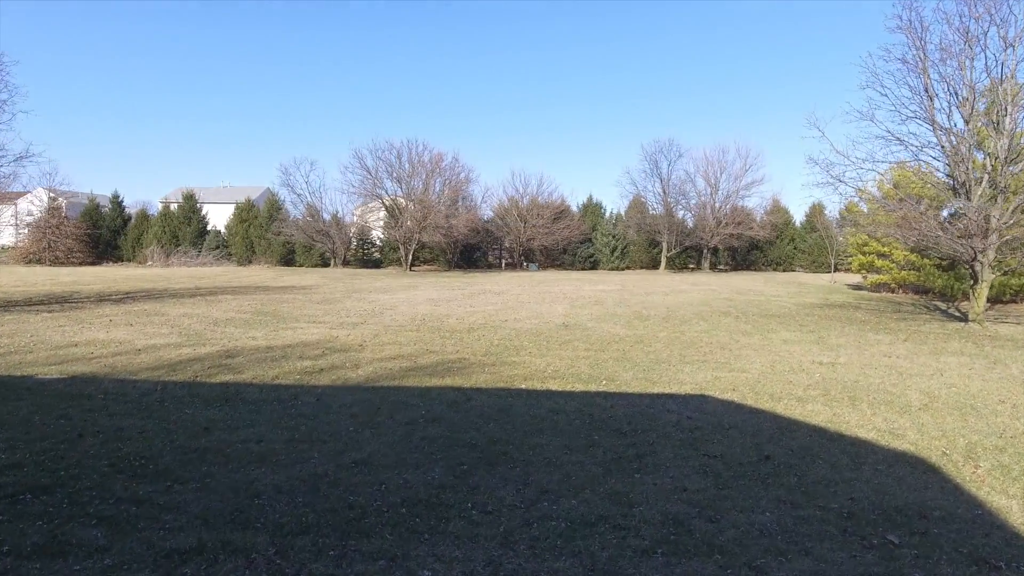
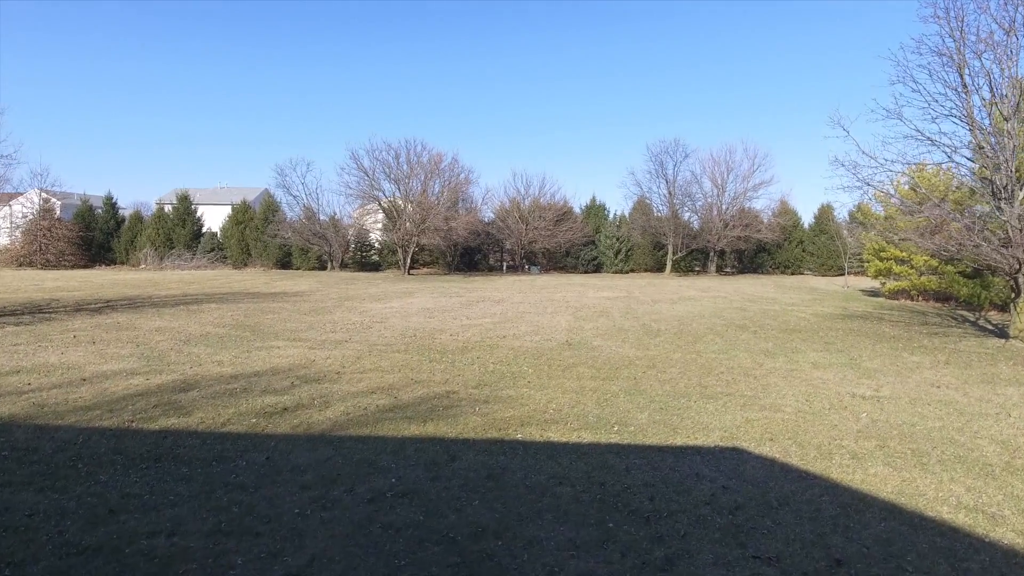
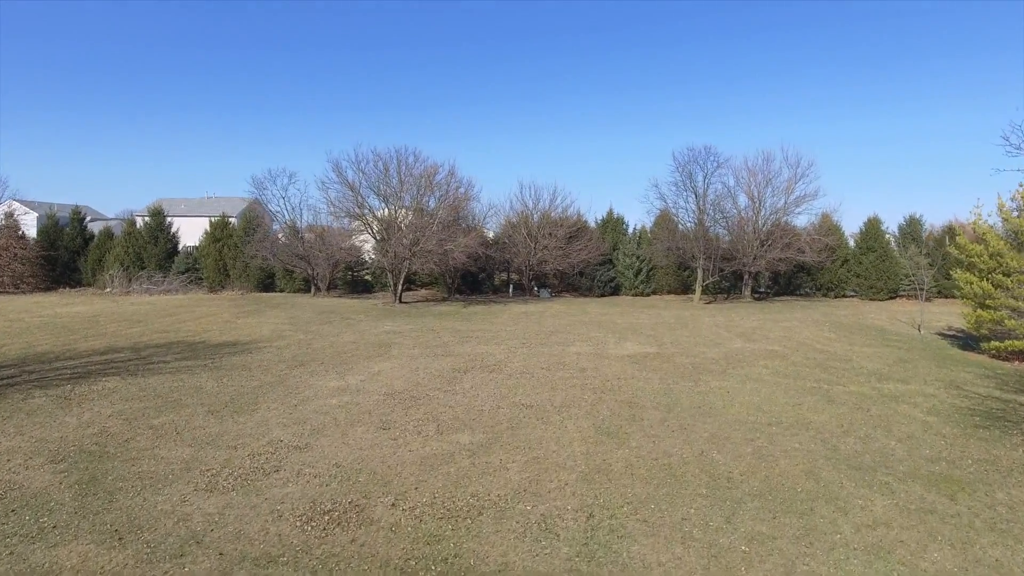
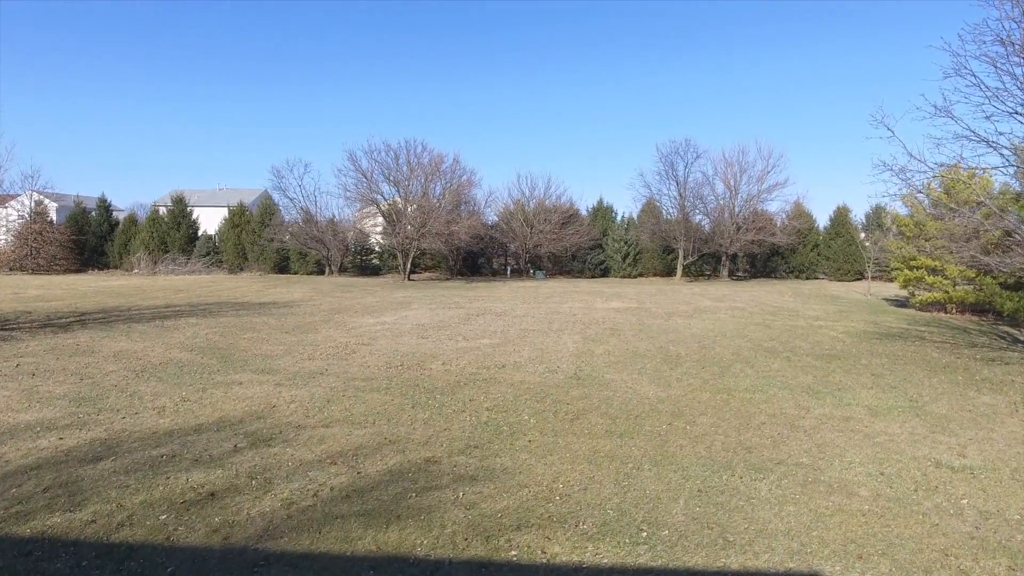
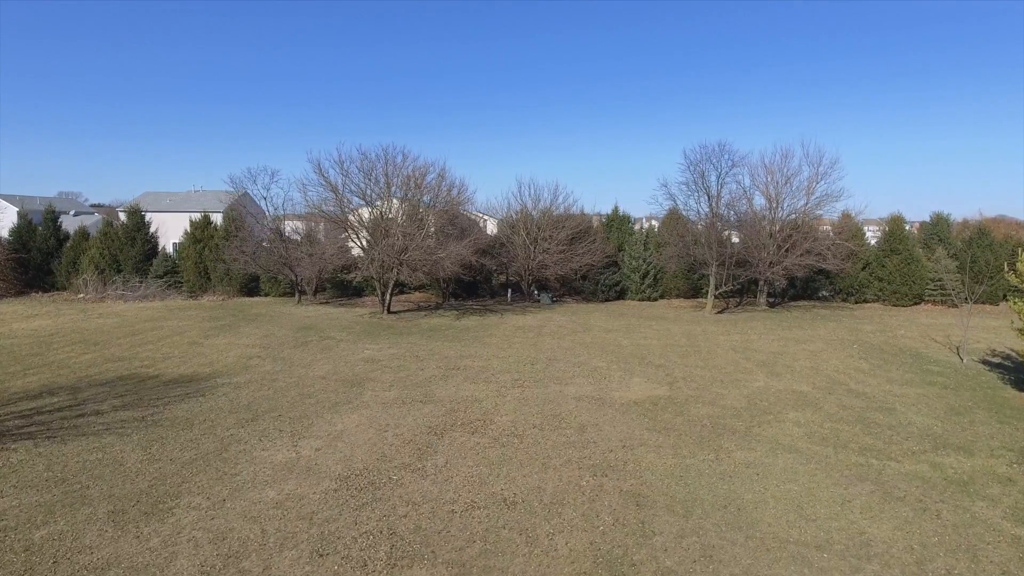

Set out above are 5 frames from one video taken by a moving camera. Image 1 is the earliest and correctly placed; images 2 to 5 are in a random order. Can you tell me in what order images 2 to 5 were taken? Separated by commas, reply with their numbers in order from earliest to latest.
2, 4, 3, 5
